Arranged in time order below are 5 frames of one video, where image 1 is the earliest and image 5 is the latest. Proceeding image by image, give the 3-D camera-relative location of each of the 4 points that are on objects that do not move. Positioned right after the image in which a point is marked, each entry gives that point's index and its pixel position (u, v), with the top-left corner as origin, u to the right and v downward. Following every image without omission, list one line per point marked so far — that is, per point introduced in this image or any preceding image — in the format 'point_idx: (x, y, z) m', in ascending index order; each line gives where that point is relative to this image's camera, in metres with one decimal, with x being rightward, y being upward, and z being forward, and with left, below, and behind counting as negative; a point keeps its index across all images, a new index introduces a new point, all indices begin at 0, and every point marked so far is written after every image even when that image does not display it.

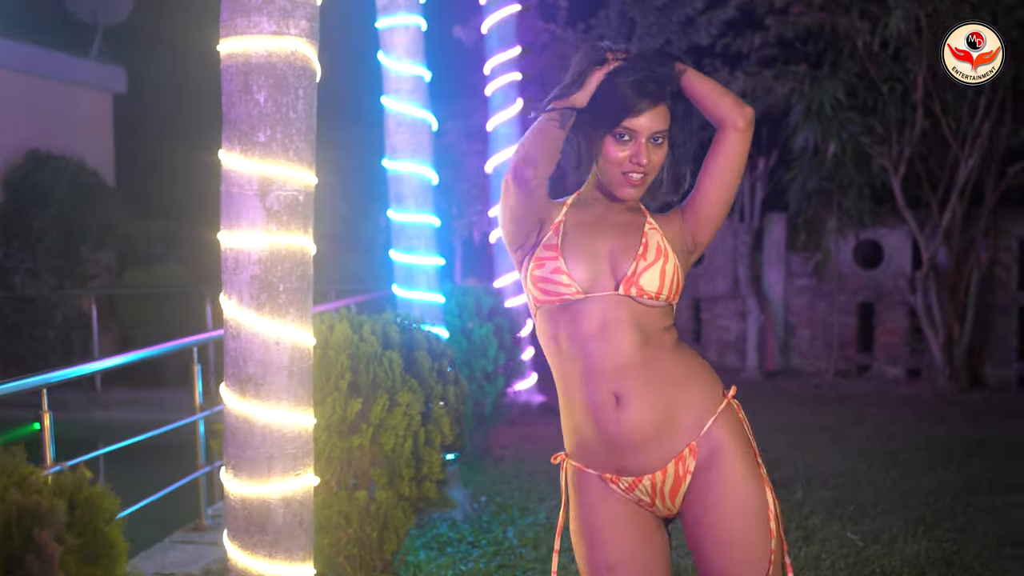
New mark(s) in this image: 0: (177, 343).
0: (-1.6, -0.3, +5.1) m
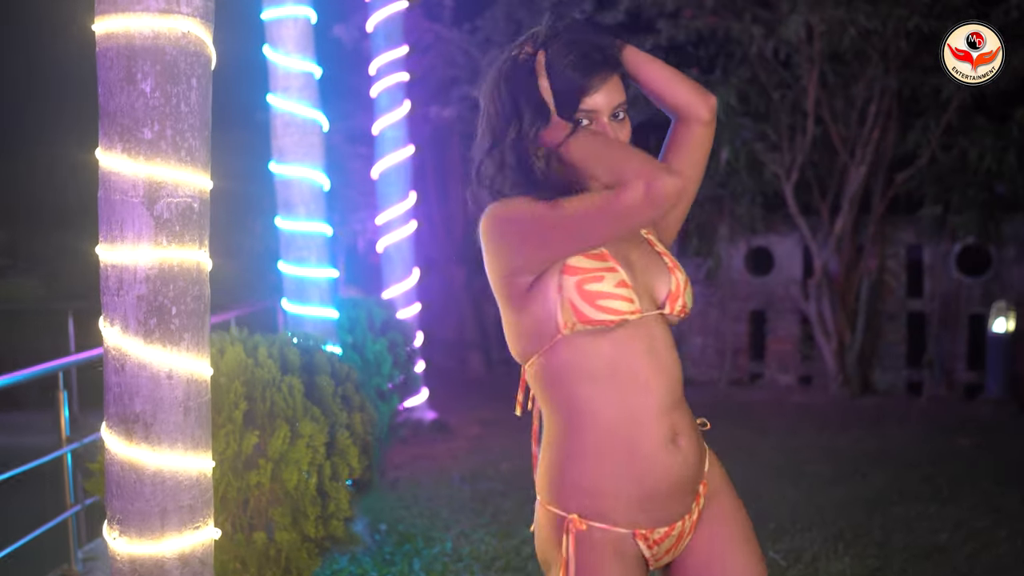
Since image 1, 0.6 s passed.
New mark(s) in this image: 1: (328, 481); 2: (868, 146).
0: (-2.0, -0.3, +4.4) m
1: (-0.8, -0.8, +4.5) m
2: (+3.3, +1.3, +9.6) m
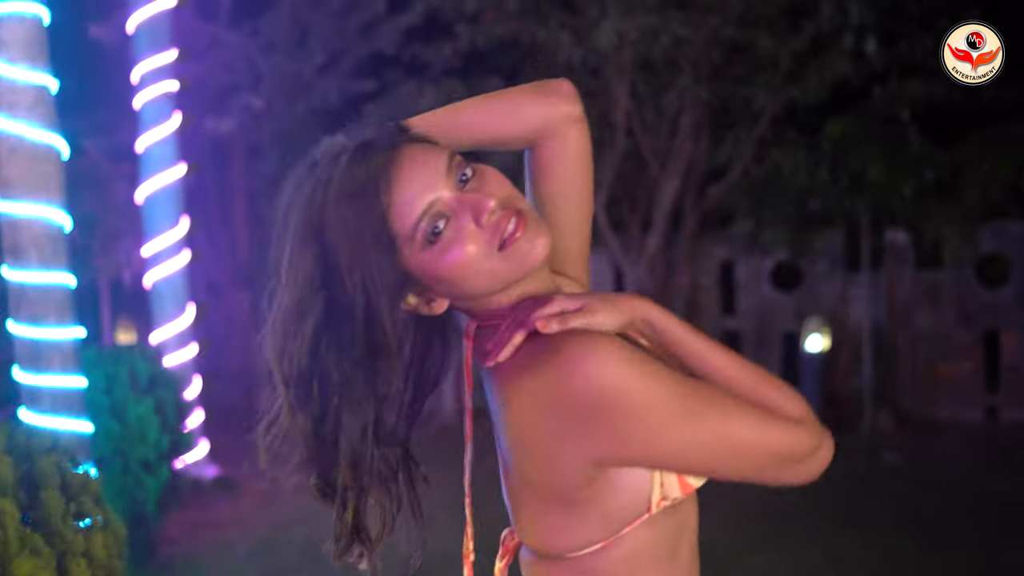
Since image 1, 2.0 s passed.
0: (-2.6, -0.7, +3.2) m
1: (-1.5, -1.1, +3.4) m
2: (+1.5, +1.1, +9.2) m
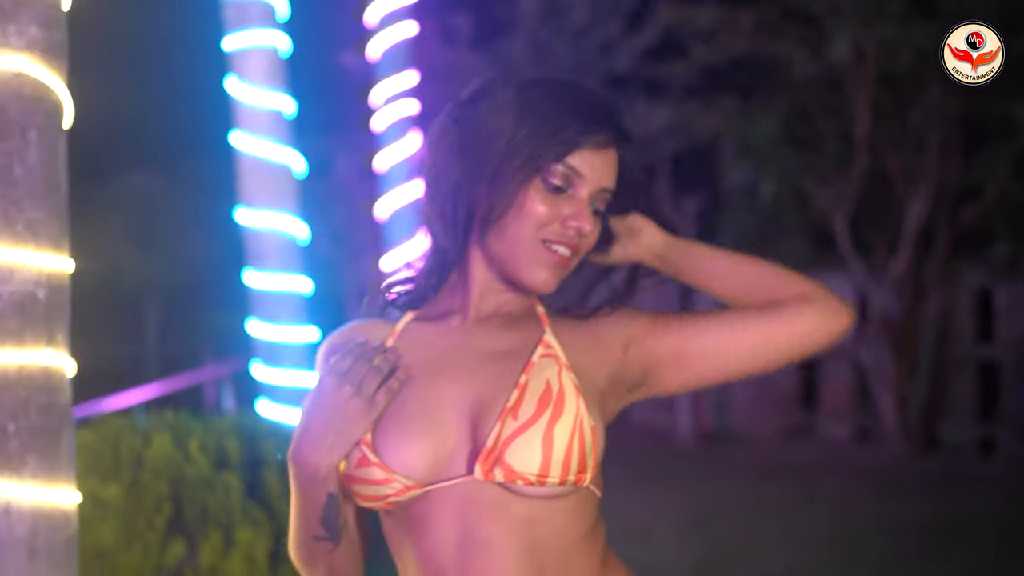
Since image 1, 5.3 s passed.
0: (-2.1, -0.6, +3.7) m
1: (-0.9, -1.1, +3.7) m
2: (+3.4, +0.9, +8.7) m
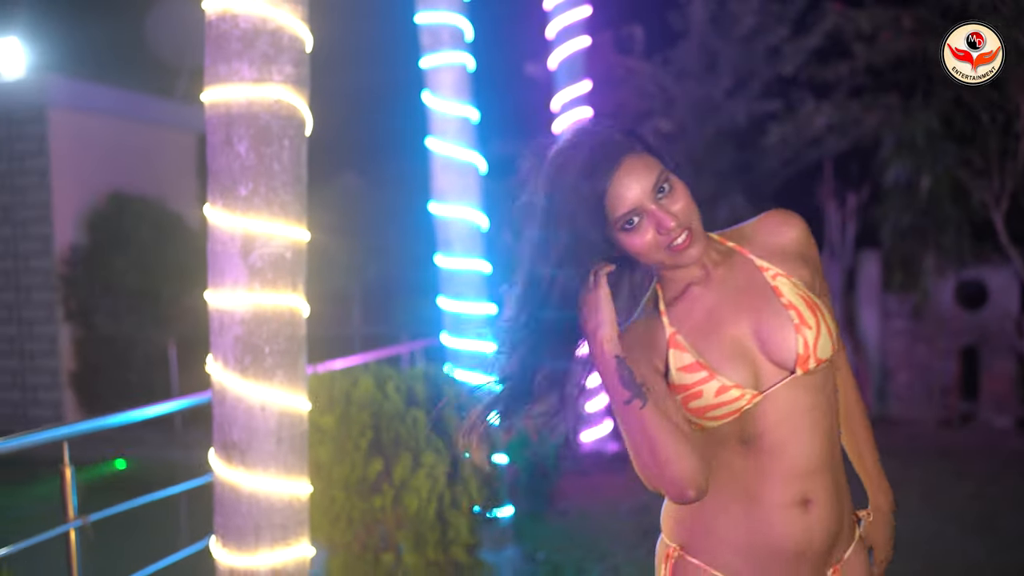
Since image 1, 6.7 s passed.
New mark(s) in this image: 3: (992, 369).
0: (-1.5, -0.5, +4.9) m
1: (-0.3, -1.0, +4.7) m
2: (+4.9, +1.0, +8.8) m
3: (+4.4, -0.8, +9.7) m
